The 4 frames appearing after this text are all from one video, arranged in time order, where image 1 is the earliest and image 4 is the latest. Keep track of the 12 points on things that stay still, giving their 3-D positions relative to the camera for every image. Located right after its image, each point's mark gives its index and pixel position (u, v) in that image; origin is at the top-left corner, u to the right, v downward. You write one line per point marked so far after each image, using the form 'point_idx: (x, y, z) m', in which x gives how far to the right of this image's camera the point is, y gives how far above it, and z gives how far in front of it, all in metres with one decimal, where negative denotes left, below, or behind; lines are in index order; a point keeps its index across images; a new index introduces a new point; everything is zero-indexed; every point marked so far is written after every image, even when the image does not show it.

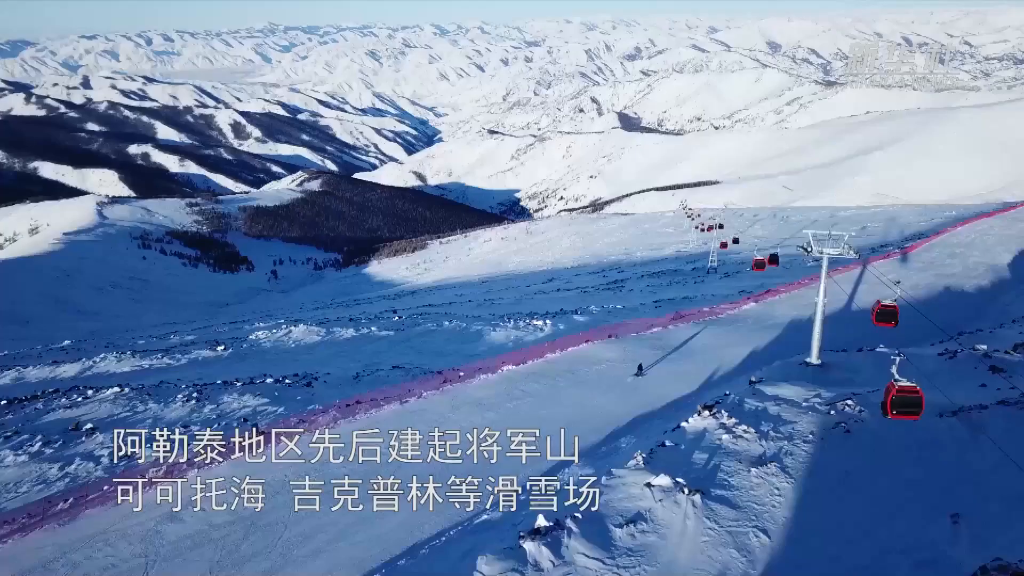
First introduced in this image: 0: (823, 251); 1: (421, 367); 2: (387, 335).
0: (+5.6, +0.7, +11.5) m
1: (-2.0, -1.7, +13.9) m
2: (-3.7, -1.4, +18.3) m
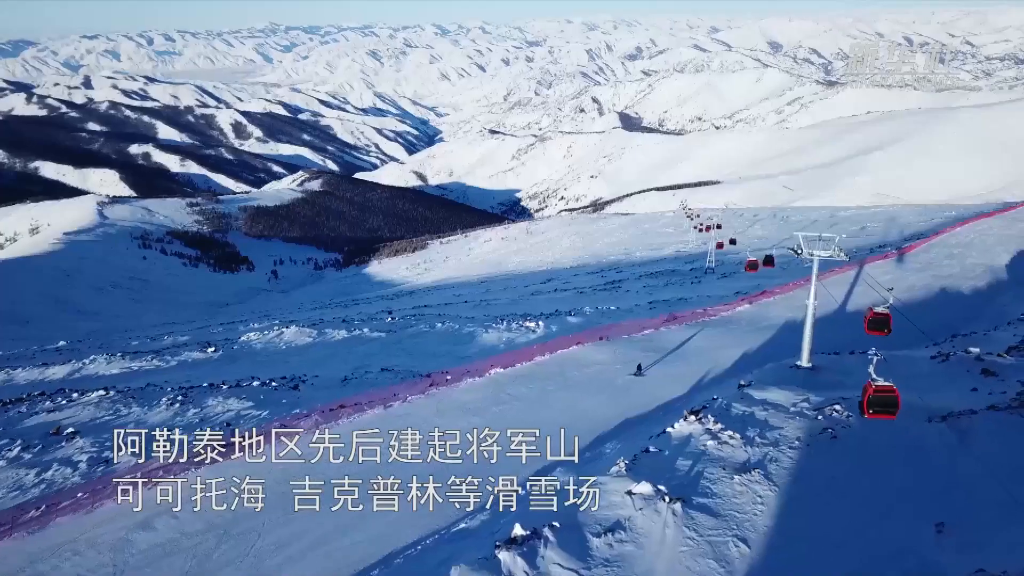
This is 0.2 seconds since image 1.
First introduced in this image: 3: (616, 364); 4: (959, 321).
0: (+5.4, +0.6, +11.4) m
1: (-2.2, -1.8, +13.8) m
2: (-3.9, -1.4, +18.2) m
3: (+2.1, -1.5, +12.8) m
4: (+12.4, -0.9, +17.5) m
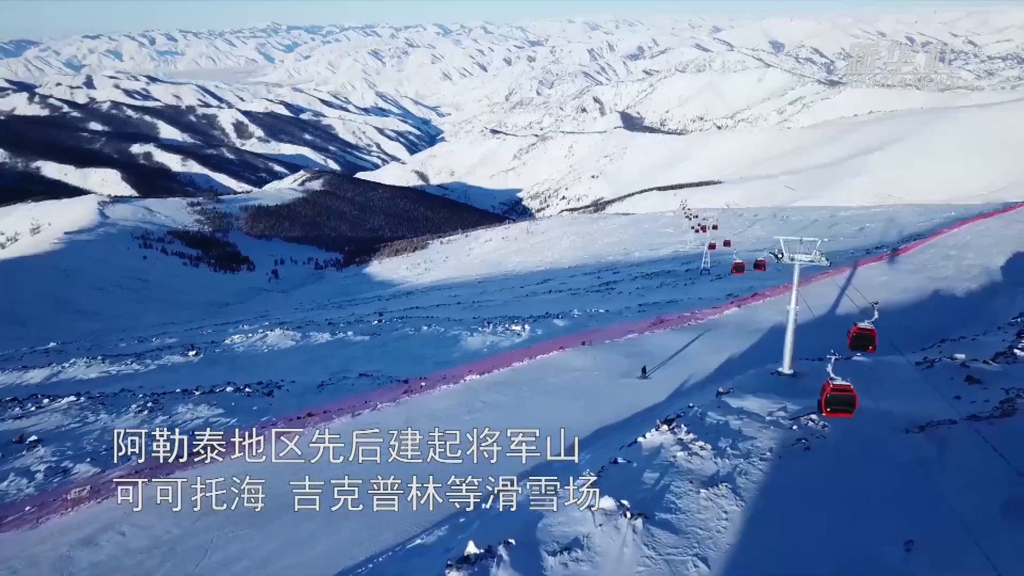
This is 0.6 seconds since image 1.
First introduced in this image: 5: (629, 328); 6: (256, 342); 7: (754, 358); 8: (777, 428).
0: (+5.0, +0.5, +11.1) m
1: (-2.7, -1.9, +13.6) m
2: (-4.3, -1.5, +18.0) m
3: (+1.7, -1.6, +12.5) m
4: (+12.0, -1.0, +17.2) m
5: (+3.2, -1.1, +17.0) m
6: (-7.8, -1.6, +19.3) m
7: (+5.2, -1.5, +13.4) m
8: (+3.6, -1.9, +8.5) m
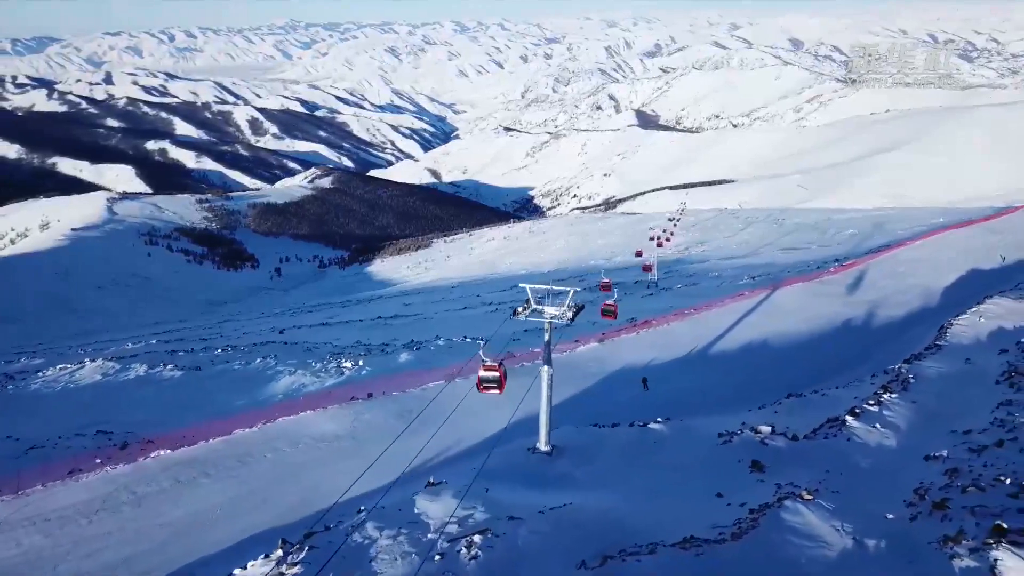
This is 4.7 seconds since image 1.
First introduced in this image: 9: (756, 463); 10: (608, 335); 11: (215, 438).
0: (+0.5, -0.3, +9.1) m
1: (-7.1, -2.7, +11.7) m
2: (-8.7, -2.3, +16.1) m
3: (-2.8, -2.5, +10.6) m
4: (+7.6, -1.9, +15.1) m
5: (-1.2, -1.9, +15.0) m
6: (-12.2, -2.4, +17.5) m
7: (+0.7, -2.4, +11.4) m
8: (-0.9, -2.7, +6.5) m
9: (+3.2, -2.4, +8.5) m
10: (+2.8, -1.3, +18.2) m
11: (-4.7, -2.4, +11.1) m
